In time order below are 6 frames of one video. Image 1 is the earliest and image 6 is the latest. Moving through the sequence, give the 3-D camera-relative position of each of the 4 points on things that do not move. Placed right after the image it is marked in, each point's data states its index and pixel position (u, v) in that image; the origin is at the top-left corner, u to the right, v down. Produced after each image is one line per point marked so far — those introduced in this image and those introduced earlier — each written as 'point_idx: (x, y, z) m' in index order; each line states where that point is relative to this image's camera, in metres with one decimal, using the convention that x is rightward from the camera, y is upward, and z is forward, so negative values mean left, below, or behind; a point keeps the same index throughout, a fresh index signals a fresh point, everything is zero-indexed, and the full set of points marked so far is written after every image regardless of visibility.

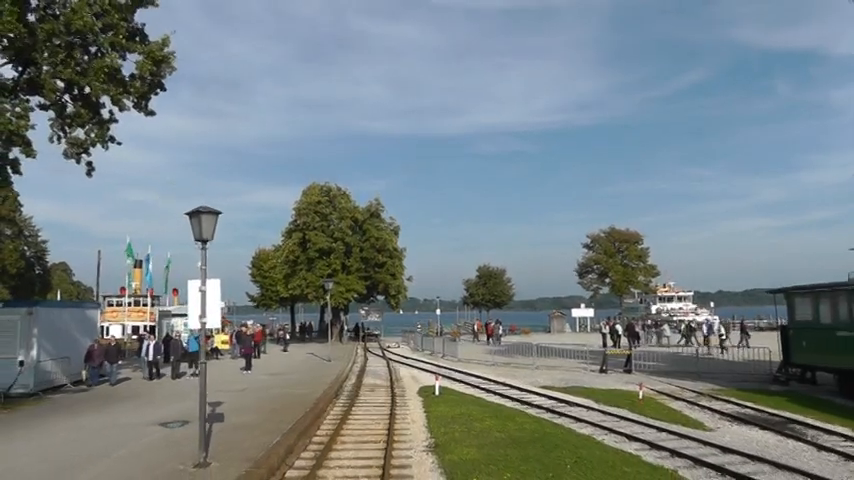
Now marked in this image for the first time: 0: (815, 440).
0: (+7.4, -3.8, +16.4) m
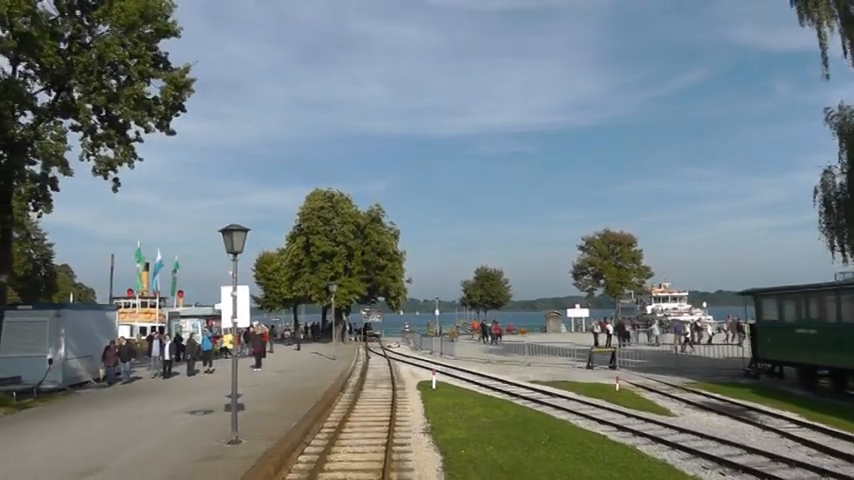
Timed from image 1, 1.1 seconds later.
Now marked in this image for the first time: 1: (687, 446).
0: (+7.3, -4.0, +18.7) m
1: (+4.6, -3.7, +15.3) m
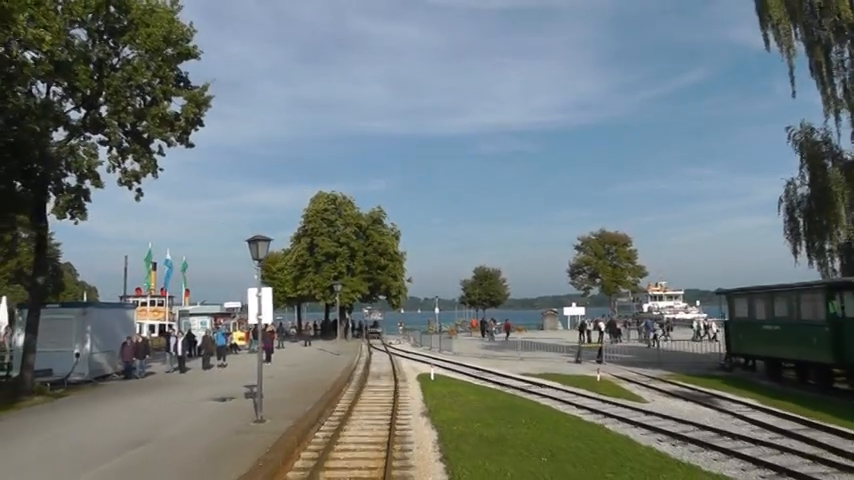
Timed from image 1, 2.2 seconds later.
0: (+7.3, -4.1, +21.1) m
1: (+4.6, -3.8, +17.7) m
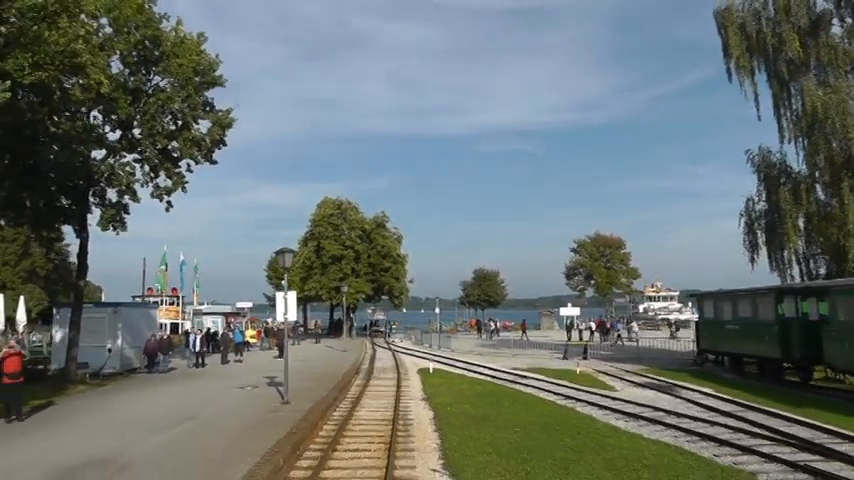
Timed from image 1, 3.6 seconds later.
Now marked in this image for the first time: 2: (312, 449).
0: (+7.2, -4.4, +24.5) m
1: (+4.5, -4.1, +21.1) m
2: (-2.1, -3.8, +15.6) m
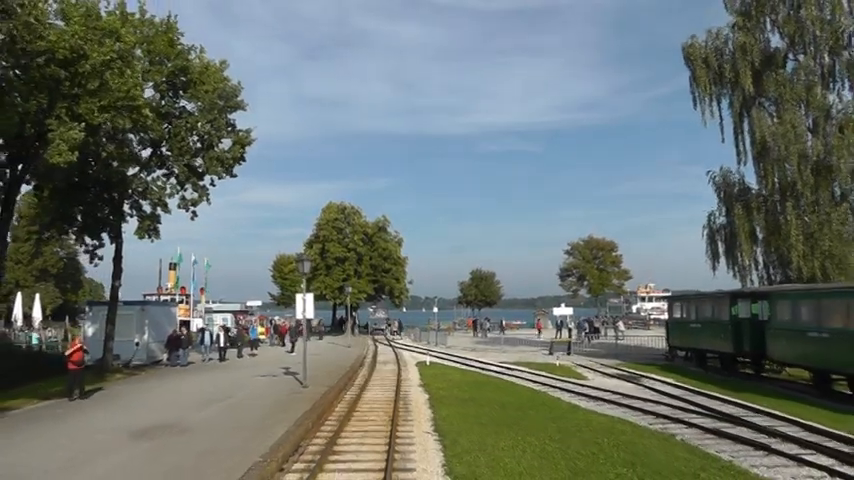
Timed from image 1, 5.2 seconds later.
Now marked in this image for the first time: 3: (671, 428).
0: (+7.1, -4.7, +28.4) m
1: (+4.4, -4.4, +24.9) m
2: (-2.2, -4.1, +19.4) m
3: (+5.0, -3.9, +17.6) m
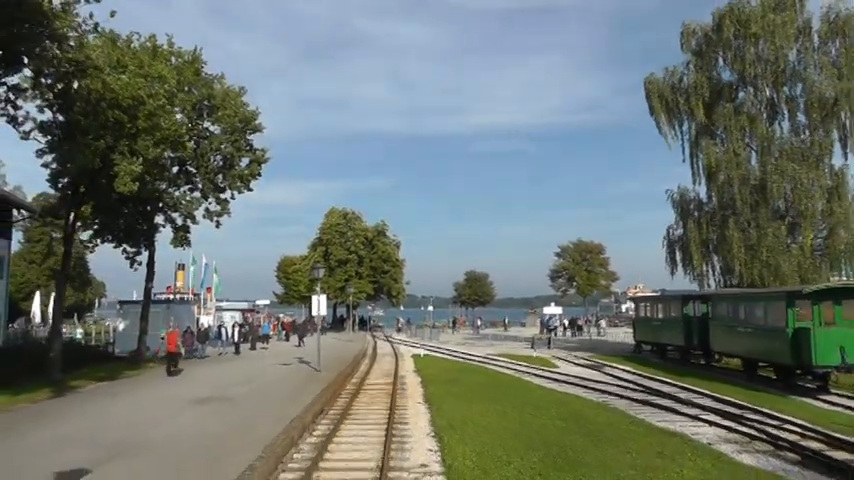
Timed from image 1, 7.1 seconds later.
0: (+6.9, -5.1, +33.3) m
1: (+4.2, -4.8, +29.9) m
2: (-2.4, -4.4, +24.3) m
3: (+4.8, -4.2, +22.6) m
